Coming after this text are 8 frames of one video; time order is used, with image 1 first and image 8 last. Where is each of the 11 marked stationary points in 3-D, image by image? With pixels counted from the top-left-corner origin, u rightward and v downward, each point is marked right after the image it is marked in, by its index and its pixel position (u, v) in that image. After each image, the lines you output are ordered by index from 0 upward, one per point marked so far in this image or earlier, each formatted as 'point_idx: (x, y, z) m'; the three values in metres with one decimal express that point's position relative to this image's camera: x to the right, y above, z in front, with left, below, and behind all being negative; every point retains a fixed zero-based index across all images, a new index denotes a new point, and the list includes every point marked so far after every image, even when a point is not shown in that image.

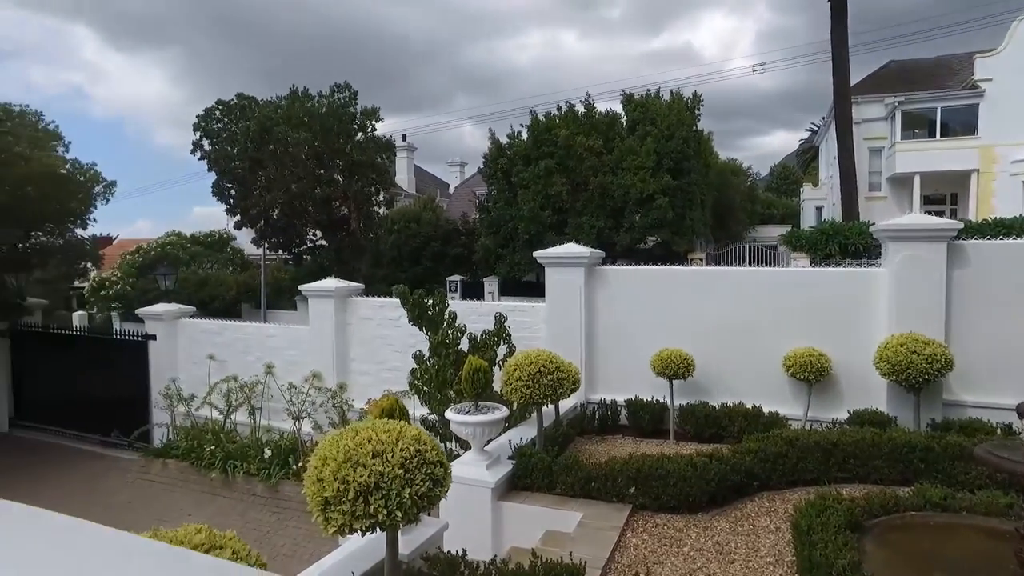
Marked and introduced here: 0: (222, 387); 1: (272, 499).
0: (-3.7, -1.3, +8.6) m
1: (-2.5, -2.2, +7.1) m
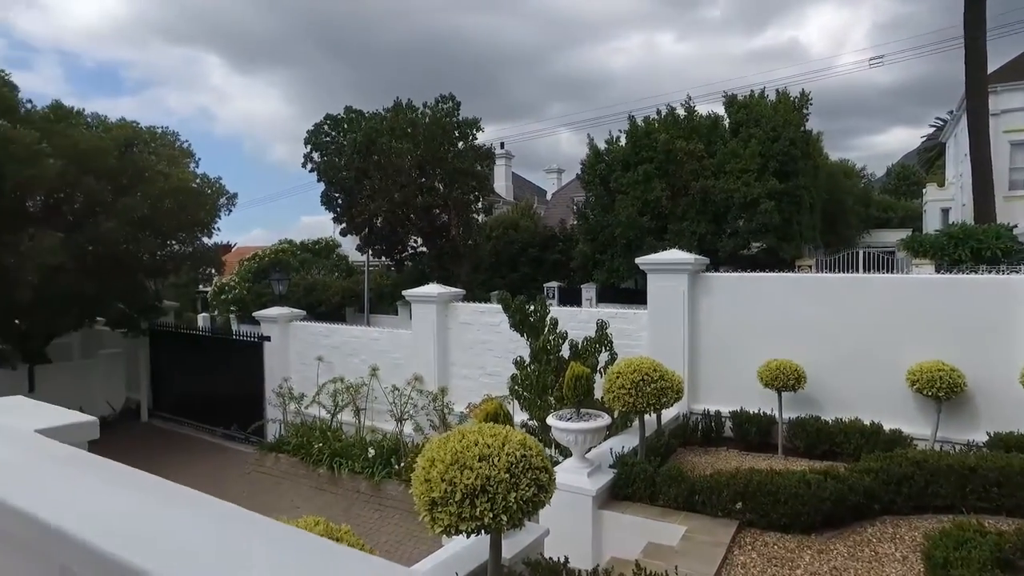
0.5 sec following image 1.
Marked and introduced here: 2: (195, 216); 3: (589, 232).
0: (-2.4, -1.3, +9.0) m
1: (-1.5, -2.3, +7.4) m
2: (-5.3, +1.2, +11.3) m
3: (+2.1, +1.5, +18.7) m
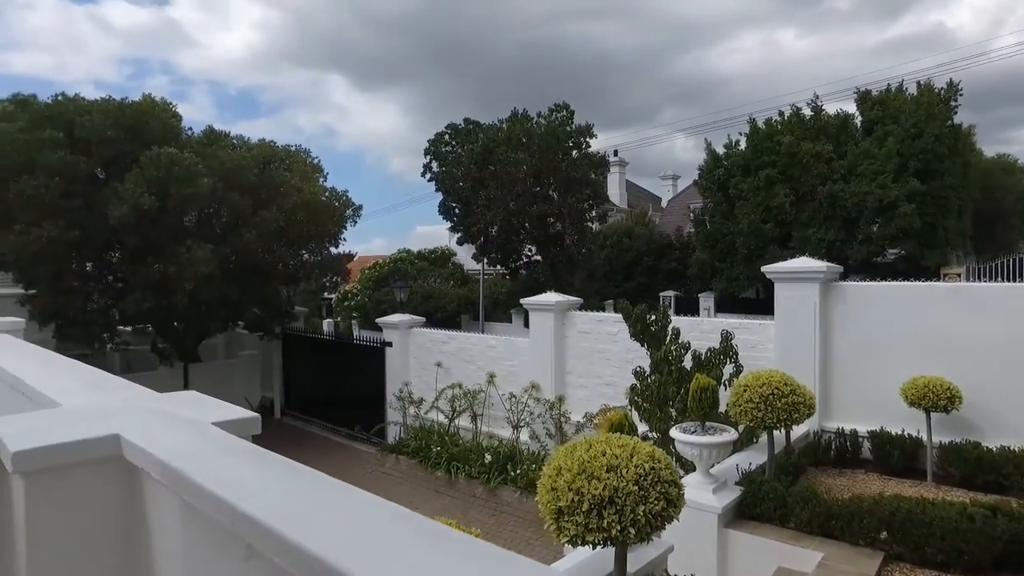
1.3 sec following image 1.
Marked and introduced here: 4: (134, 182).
0: (-0.9, -1.4, +9.3) m
1: (-0.2, -2.3, +7.5) m
2: (-3.3, +1.1, +12.0) m
3: (+5.2, +1.3, +18.1) m
4: (-5.4, +1.6, +9.8) m
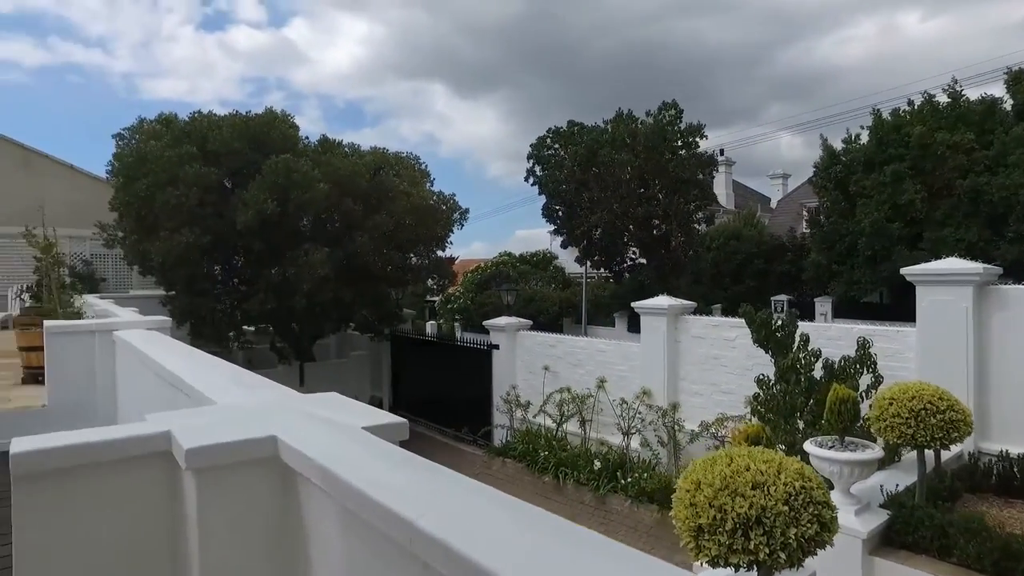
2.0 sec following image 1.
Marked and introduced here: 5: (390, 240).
0: (+0.6, -1.5, +9.2) m
1: (+1.0, -2.4, +7.3) m
2: (-1.4, +1.0, +12.3) m
3: (+7.8, +1.2, +17.1) m
4: (-3.8, +1.5, +10.3) m
5: (-2.1, +0.8, +11.7) m
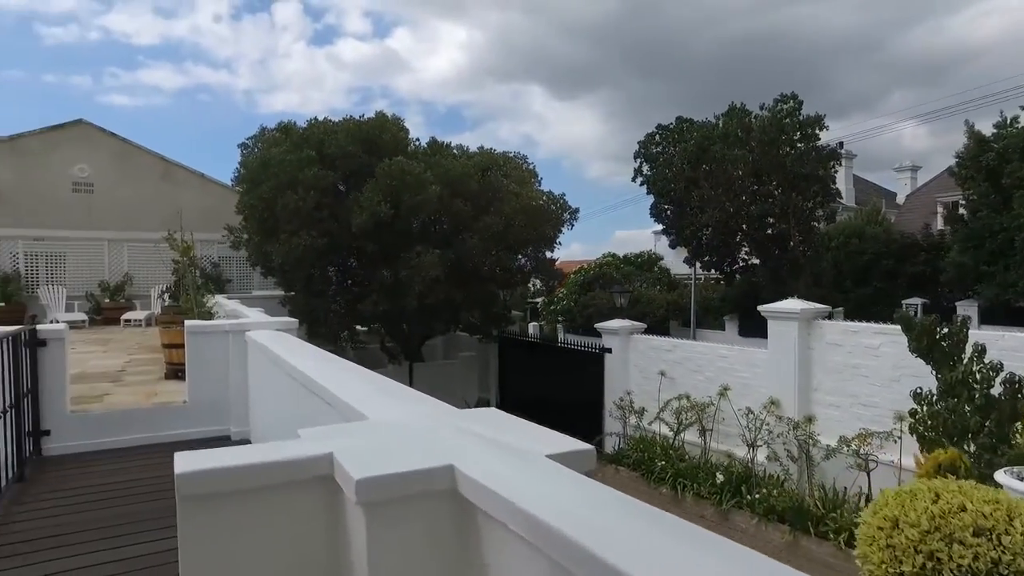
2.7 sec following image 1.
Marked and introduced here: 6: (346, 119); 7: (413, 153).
0: (+2.1, -1.5, +8.7) m
1: (+2.1, -2.4, +6.8) m
2: (+0.5, +1.0, +12.1) m
3: (+10.4, +1.1, +15.5) m
4: (-2.1, +1.5, +10.5) m
5: (-0.2, +0.8, +11.6) m
6: (-2.9, +3.0, +12.0) m
7: (-1.7, +2.3, +11.8) m
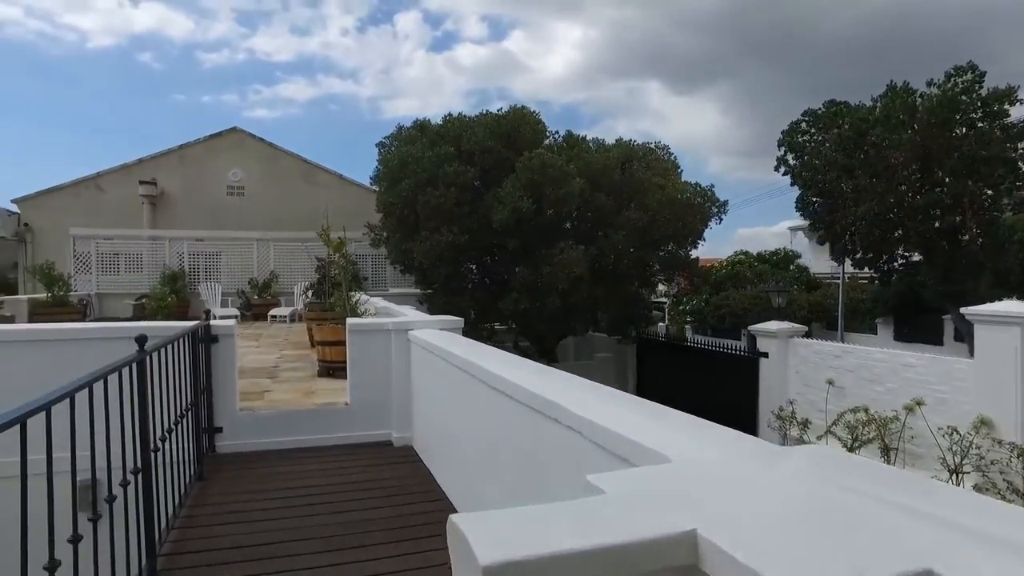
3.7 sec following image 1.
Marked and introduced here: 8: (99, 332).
0: (+3.8, -1.5, +7.8) m
1: (+3.6, -2.4, +5.9) m
2: (+2.9, +1.0, +11.4) m
3: (+13.2, +1.1, +13.1) m
4: (0.0, +1.6, +10.2) m
5: (+2.1, +0.8, +11.0) m
6: (-0.5, +3.0, +11.9) m
7: (+0.7, +2.4, +11.4) m
8: (-2.8, -0.3, +4.6) m
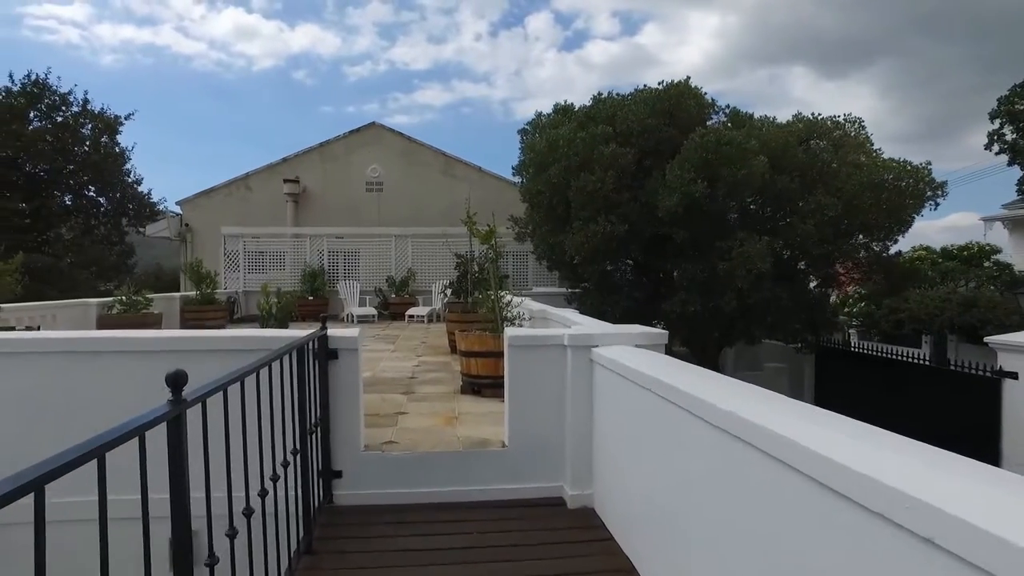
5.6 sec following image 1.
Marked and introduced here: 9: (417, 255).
0: (+5.4, -1.5, +5.6) m
1: (+4.8, -2.4, +3.8) m
2: (+5.2, +1.0, +9.3) m
3: (+15.6, +1.1, +9.0) m
4: (+2.1, +1.6, +8.7) m
5: (+4.3, +0.8, +9.1) m
6: (+1.9, +3.0, +10.4) m
7: (+3.0, +2.4, +9.8) m
8: (-1.7, -0.3, +3.7) m
9: (-2.2, +0.7, +15.4) m
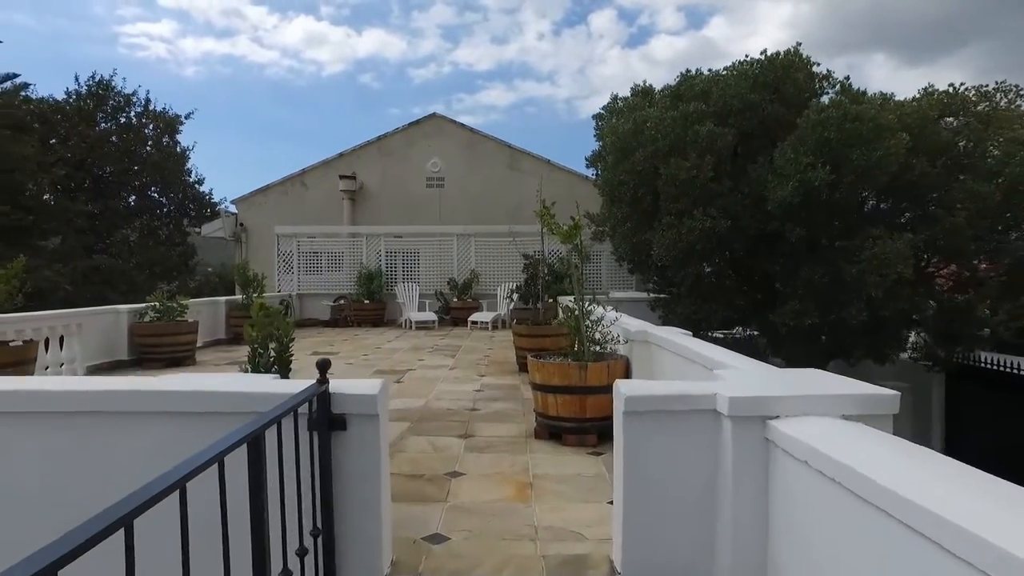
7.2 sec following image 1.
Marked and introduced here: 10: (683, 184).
0: (+6.0, -1.6, +3.7) m
1: (+5.2, -2.5, +2.0) m
2: (+6.1, +0.9, +7.4) m
3: (+16.4, +1.0, +6.2) m
4: (+3.0, +1.5, +7.1) m
5: (+5.2, +0.7, +7.3) m
6: (+2.9, +3.0, +8.8) m
7: (+3.9, +2.3, +8.1) m
8: (-1.3, -0.4, +2.5) m
9: (-0.7, +0.7, +14.2) m
10: (+2.0, +1.1, +8.0) m
